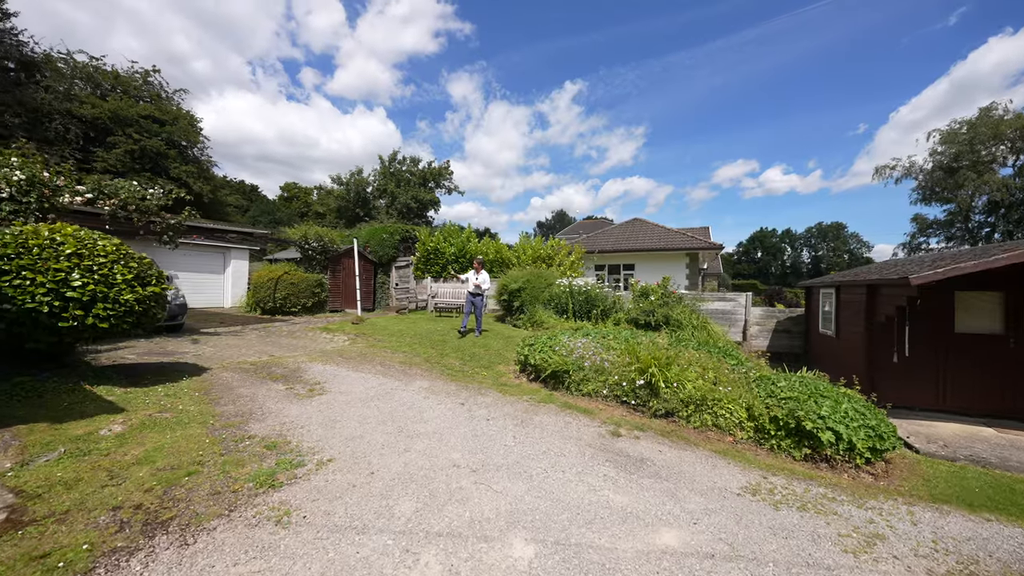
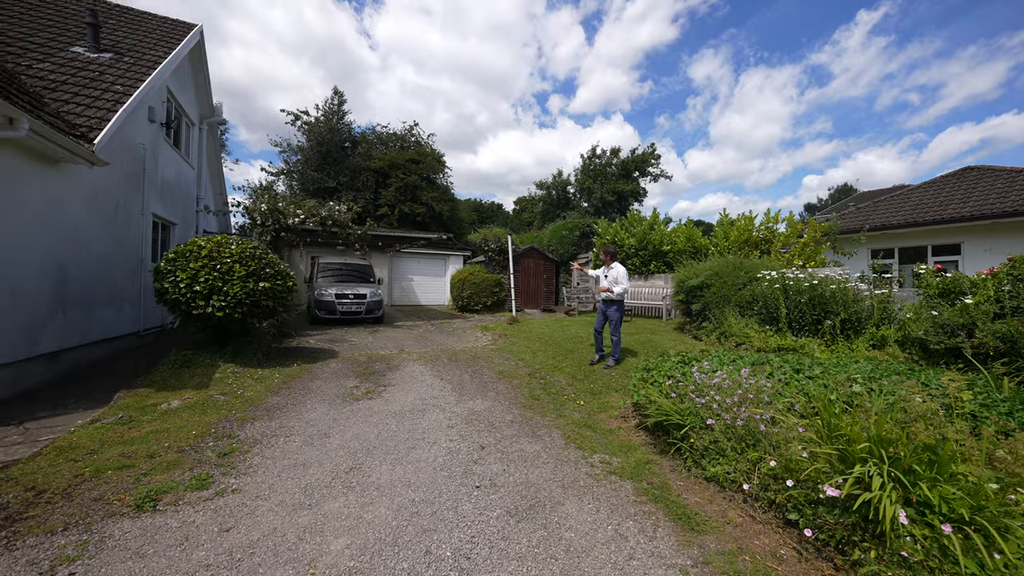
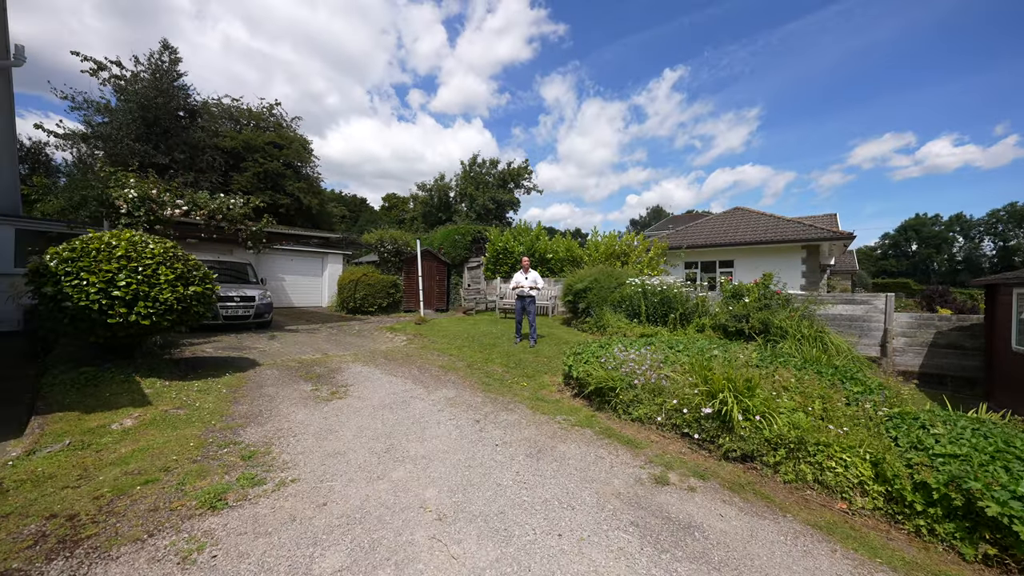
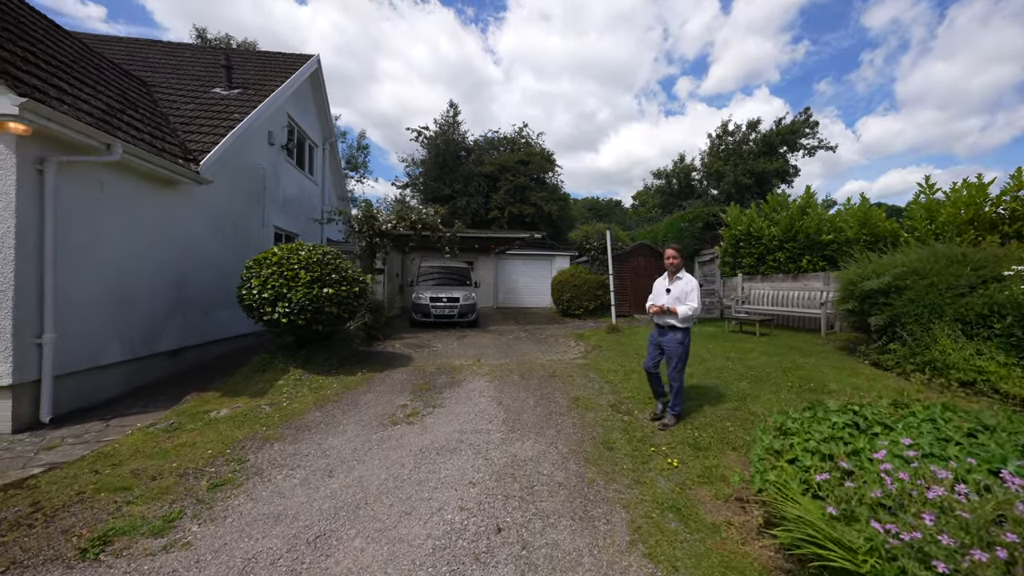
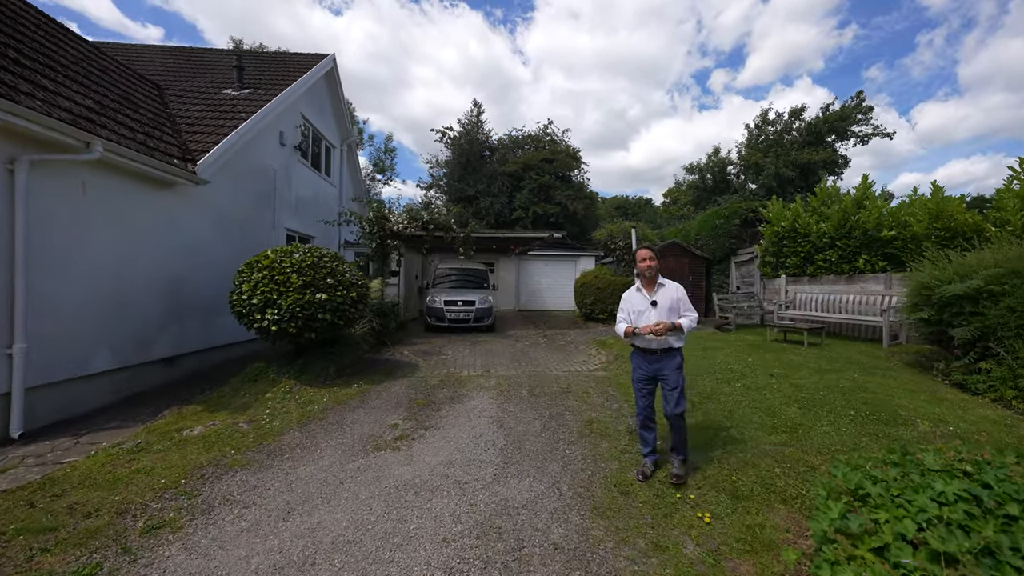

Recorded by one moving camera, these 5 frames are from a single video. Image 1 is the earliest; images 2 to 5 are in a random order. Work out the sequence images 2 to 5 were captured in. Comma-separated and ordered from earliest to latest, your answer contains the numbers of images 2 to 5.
3, 2, 4, 5
